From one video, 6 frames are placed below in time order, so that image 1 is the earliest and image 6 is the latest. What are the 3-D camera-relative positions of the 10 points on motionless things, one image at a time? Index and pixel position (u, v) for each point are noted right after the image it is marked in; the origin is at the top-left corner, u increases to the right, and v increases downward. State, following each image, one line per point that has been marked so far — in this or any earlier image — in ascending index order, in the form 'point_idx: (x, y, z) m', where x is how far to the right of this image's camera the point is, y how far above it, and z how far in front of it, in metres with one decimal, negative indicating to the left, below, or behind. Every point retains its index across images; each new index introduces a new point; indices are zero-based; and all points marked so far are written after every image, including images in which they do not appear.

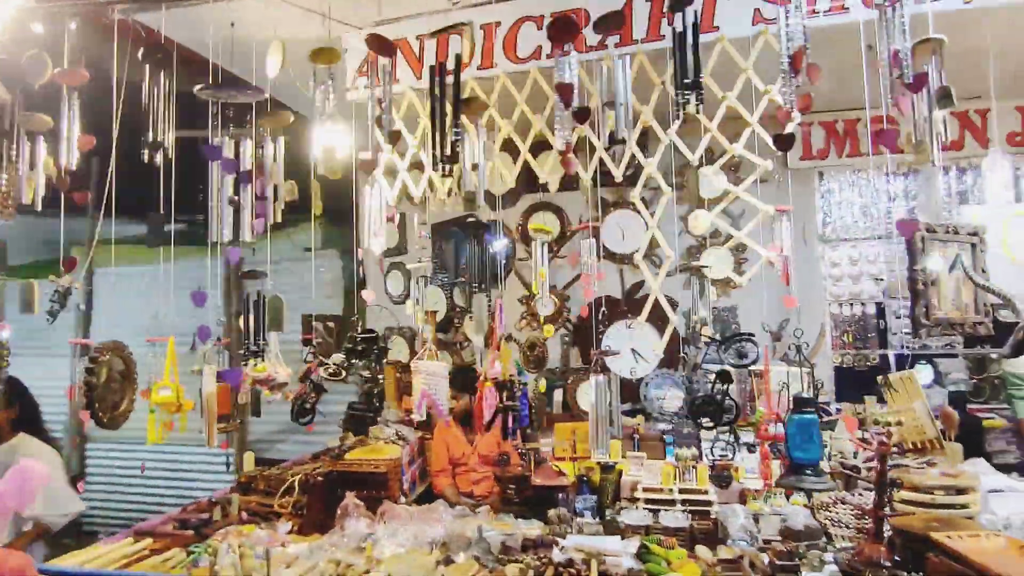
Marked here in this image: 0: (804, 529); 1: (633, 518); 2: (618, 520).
0: (+0.9, -0.7, +1.9) m
1: (+0.4, -0.8, +2.1) m
2: (+0.4, -0.8, +2.1) m
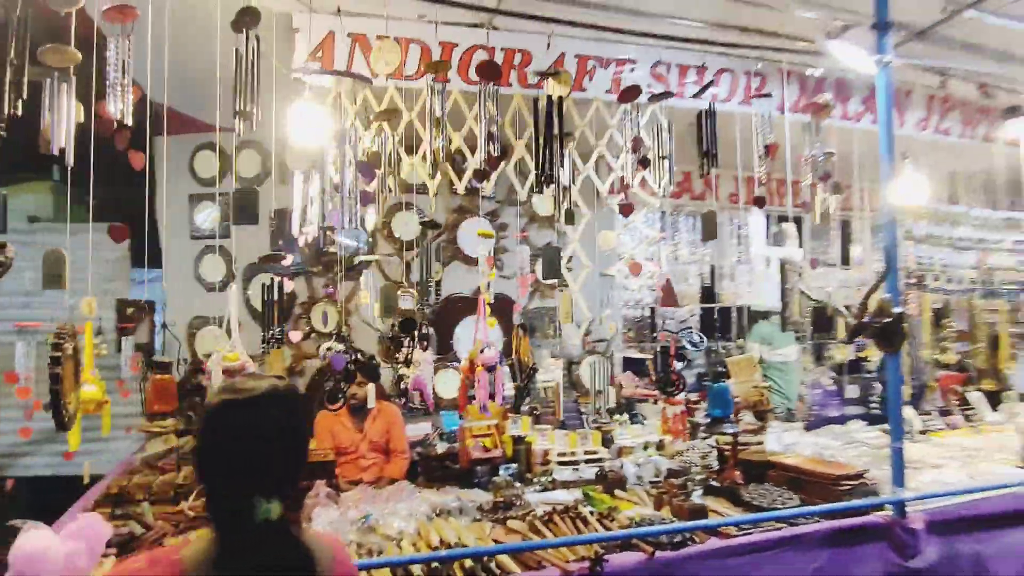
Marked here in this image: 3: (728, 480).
0: (+0.7, -0.8, +2.6) m
1: (+0.2, -0.8, +2.6) m
2: (+0.2, -0.8, +2.6) m
3: (+0.9, -0.8, +2.5) m
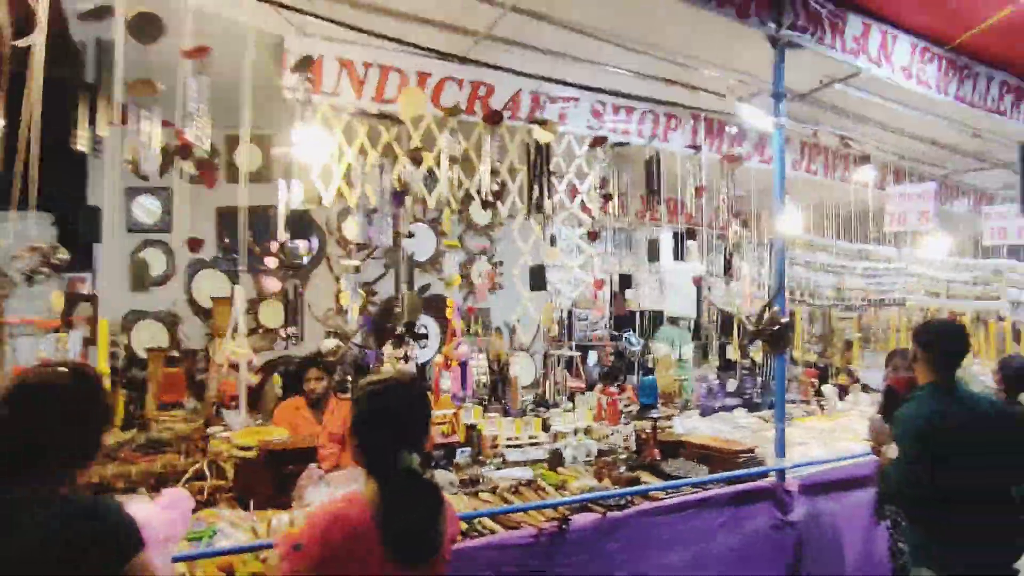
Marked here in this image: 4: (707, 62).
0: (+0.5, -0.8, +3.1) m
1: (0.0, -0.8, +3.0) m
2: (0.0, -0.8, +3.0) m
3: (+0.7, -0.8, +3.0) m
4: (+0.9, +1.1, +3.1) m
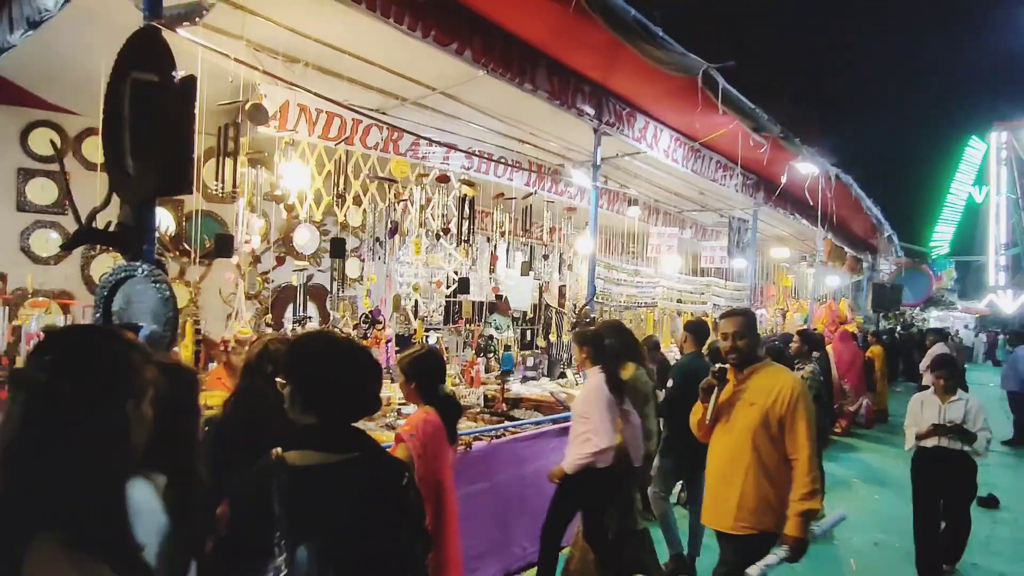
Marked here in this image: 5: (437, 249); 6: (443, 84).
0: (-0.3, -0.8, +4.3) m
1: (-0.7, -0.8, +4.0) m
2: (-0.7, -0.8, +4.0) m
3: (-0.1, -0.8, +4.3) m
4: (+0.3, +1.1, +4.5) m
5: (-0.5, +0.3, +4.2) m
6: (-0.4, +1.1, +3.5) m
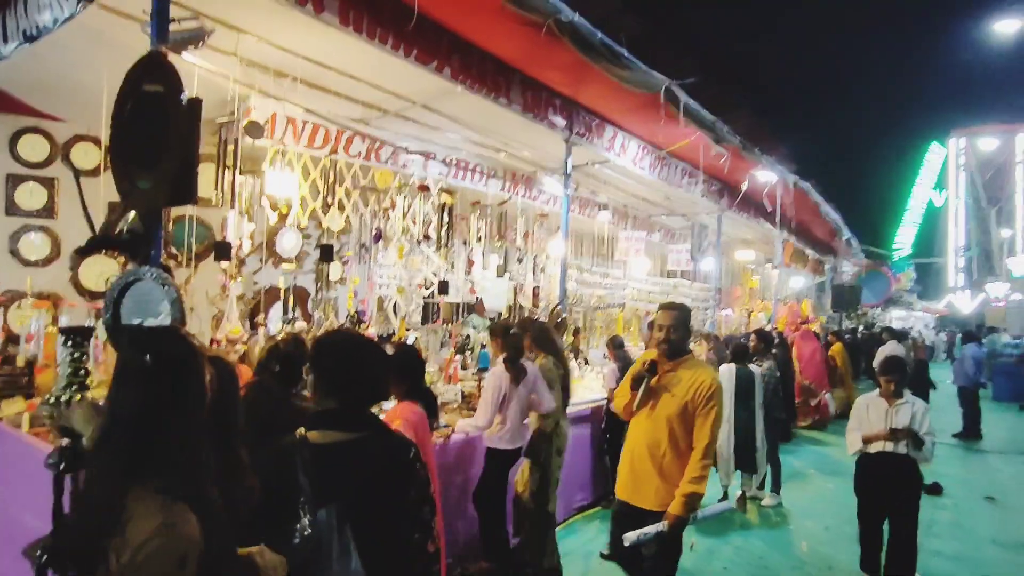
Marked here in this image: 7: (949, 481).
0: (-0.5, -0.8, +4.5) m
1: (-0.8, -0.8, +4.2) m
2: (-0.9, -0.8, +4.2) m
3: (-0.3, -0.8, +4.5) m
4: (+0.1, +1.1, +4.7) m
5: (-0.7, +0.3, +4.4) m
6: (-0.5, +1.1, +3.7) m
7: (+4.3, -1.9, +6.3) m
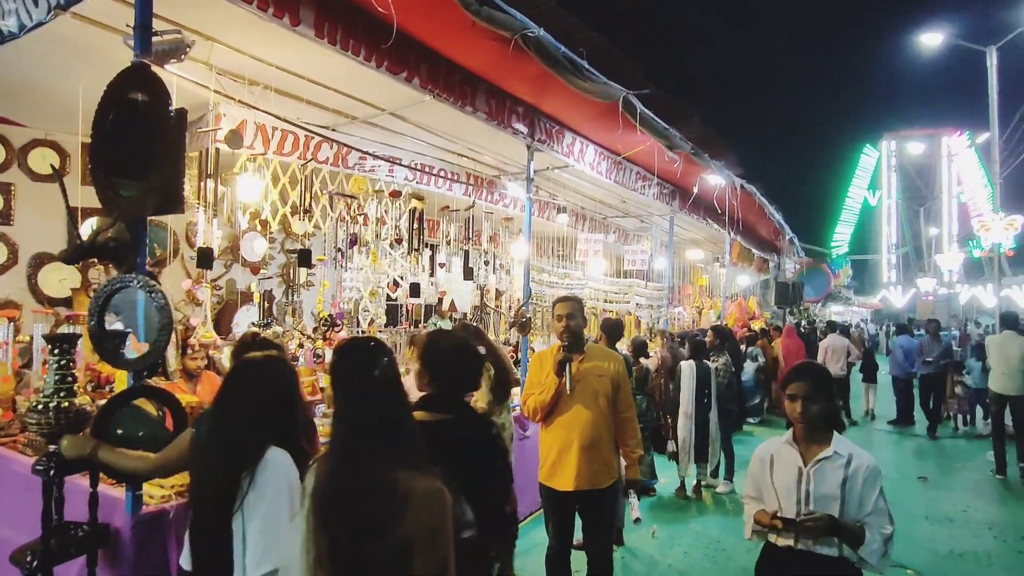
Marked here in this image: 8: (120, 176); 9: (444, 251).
0: (-0.7, -0.8, +4.6) m
1: (-1.1, -0.8, +4.3) m
2: (-1.1, -0.8, +4.3) m
3: (-0.5, -0.9, +4.7) m
4: (-0.2, +1.0, +4.9) m
5: (-0.9, +0.2, +4.5) m
6: (-0.7, +1.1, +3.8) m
7: (+4.0, -1.9, +6.7) m
8: (-1.4, +0.4, +2.3) m
9: (-0.5, +0.3, +5.1) m
